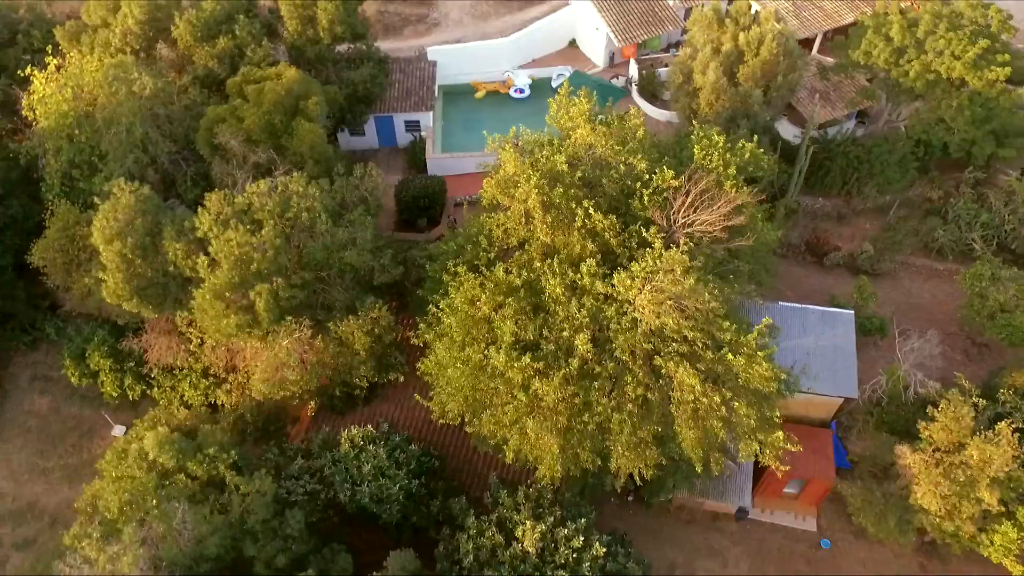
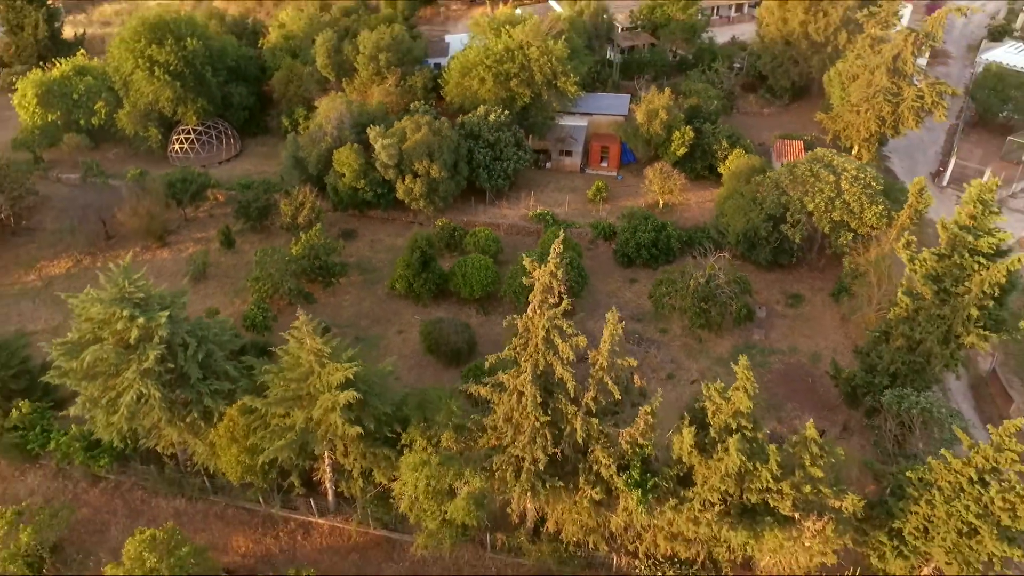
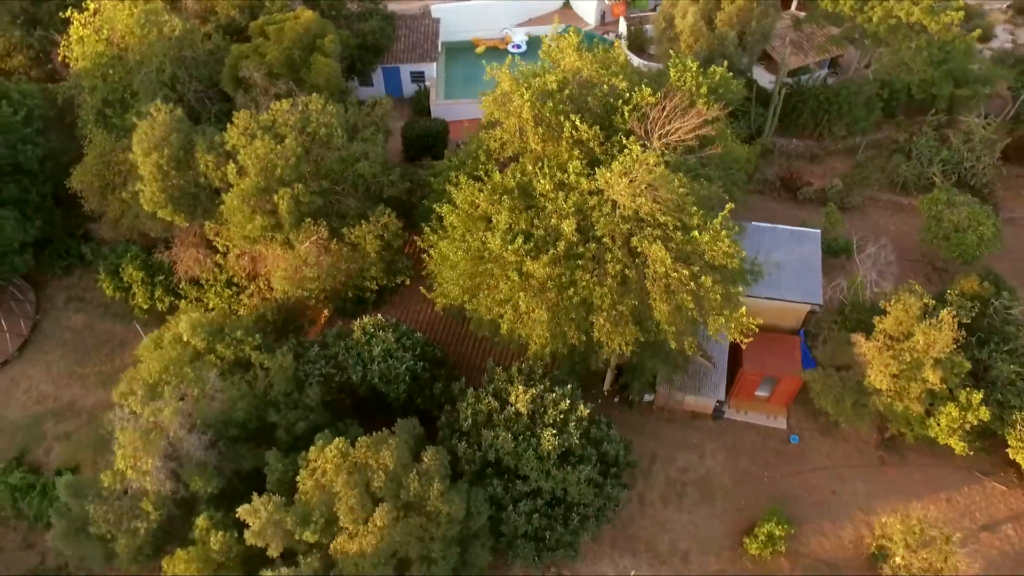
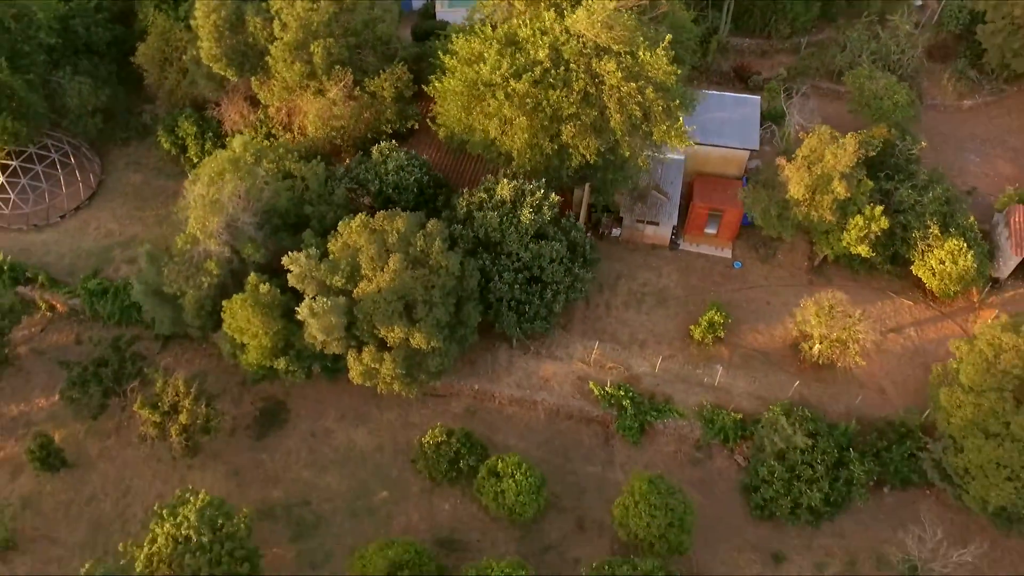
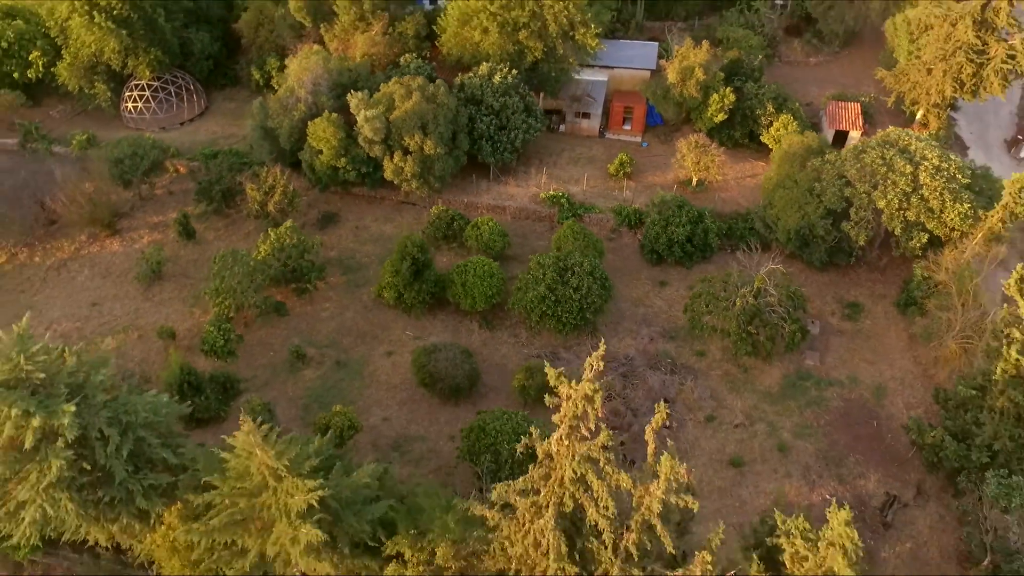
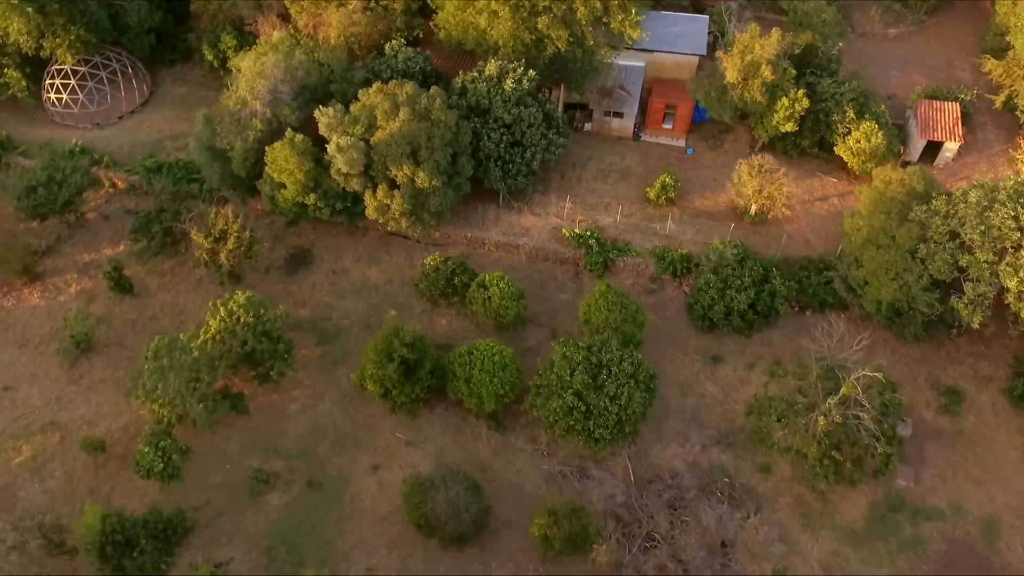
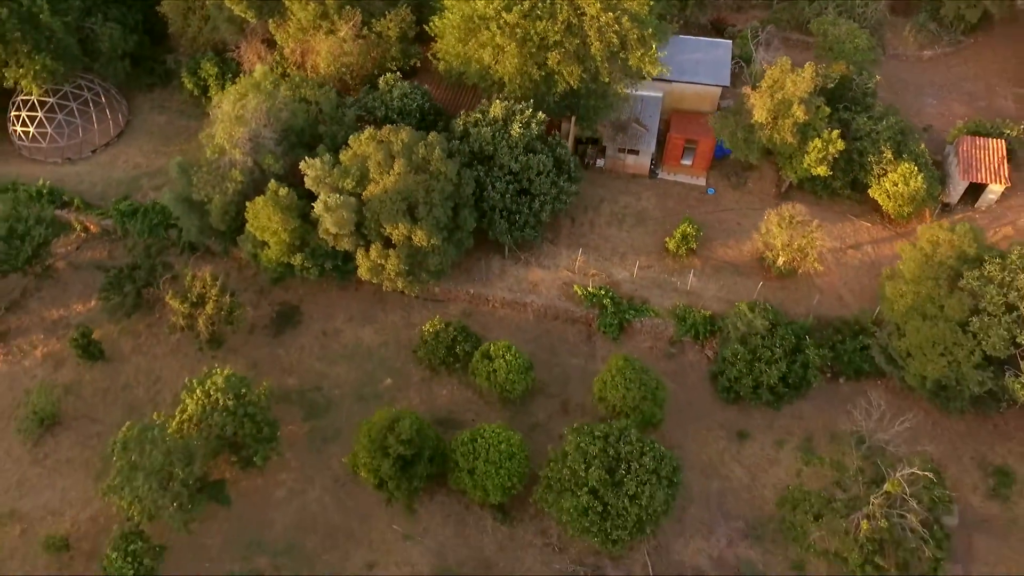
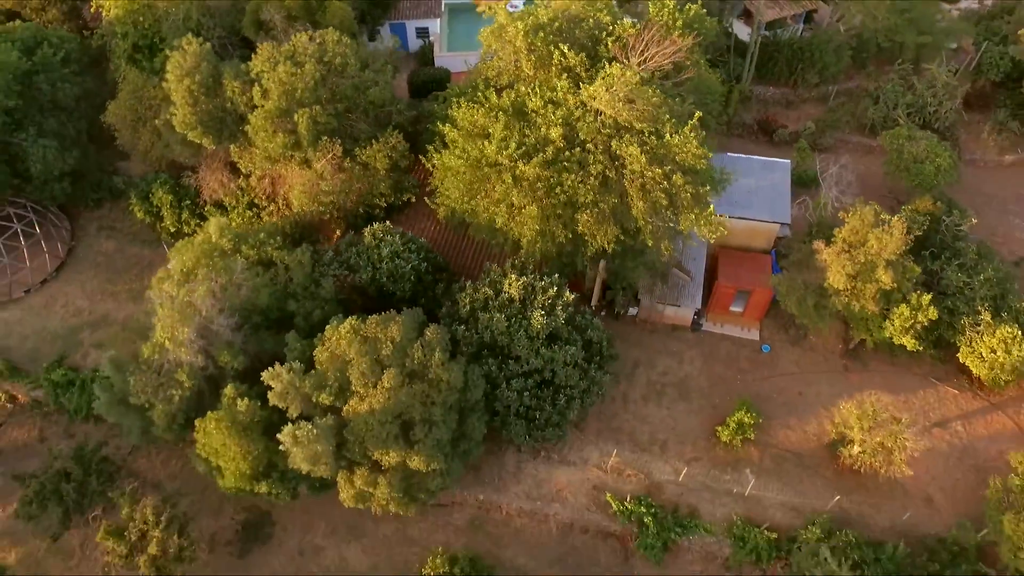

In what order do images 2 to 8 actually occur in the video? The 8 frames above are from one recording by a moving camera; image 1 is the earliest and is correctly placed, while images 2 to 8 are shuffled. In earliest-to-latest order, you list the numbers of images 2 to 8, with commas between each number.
3, 8, 4, 7, 6, 5, 2
